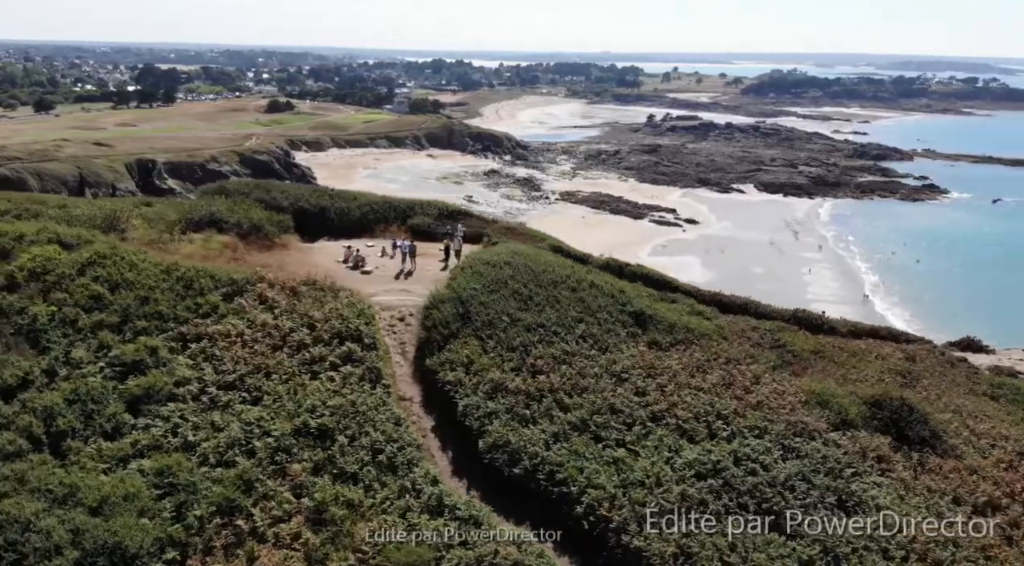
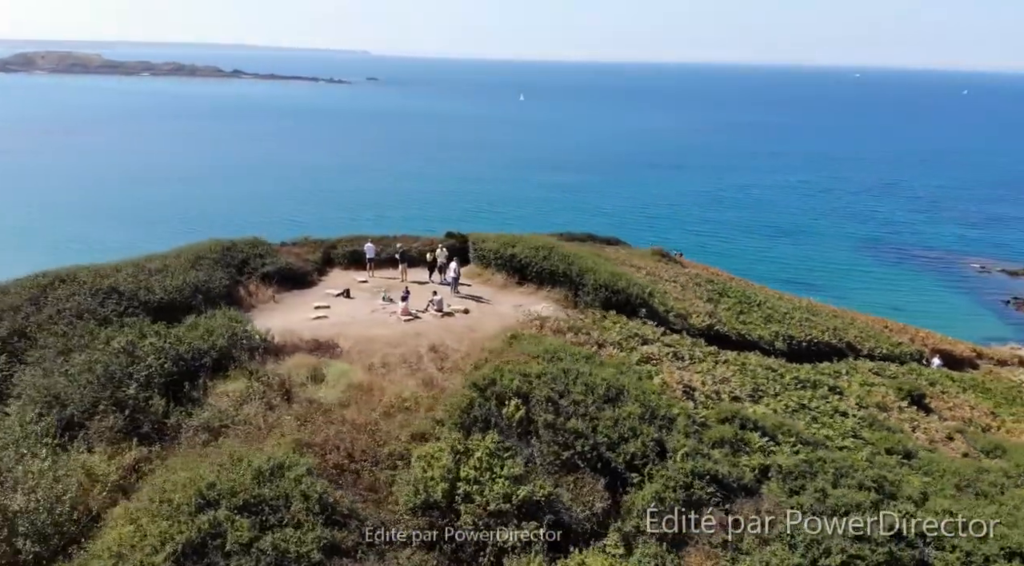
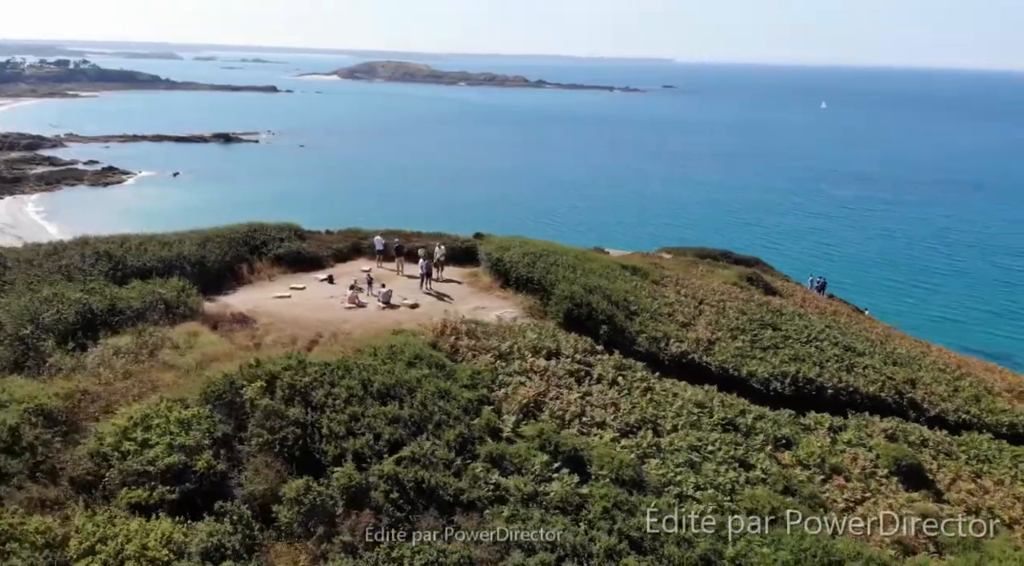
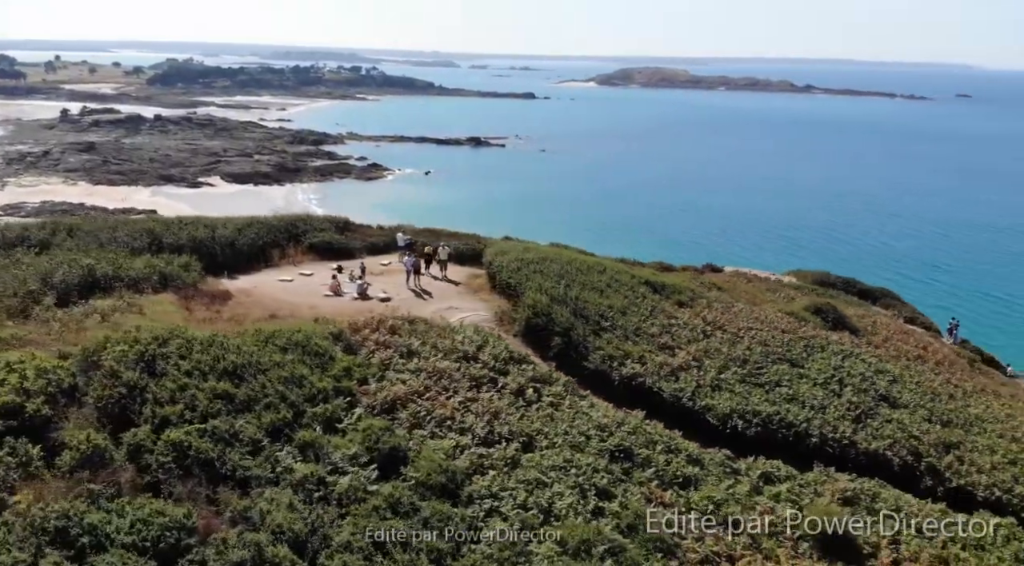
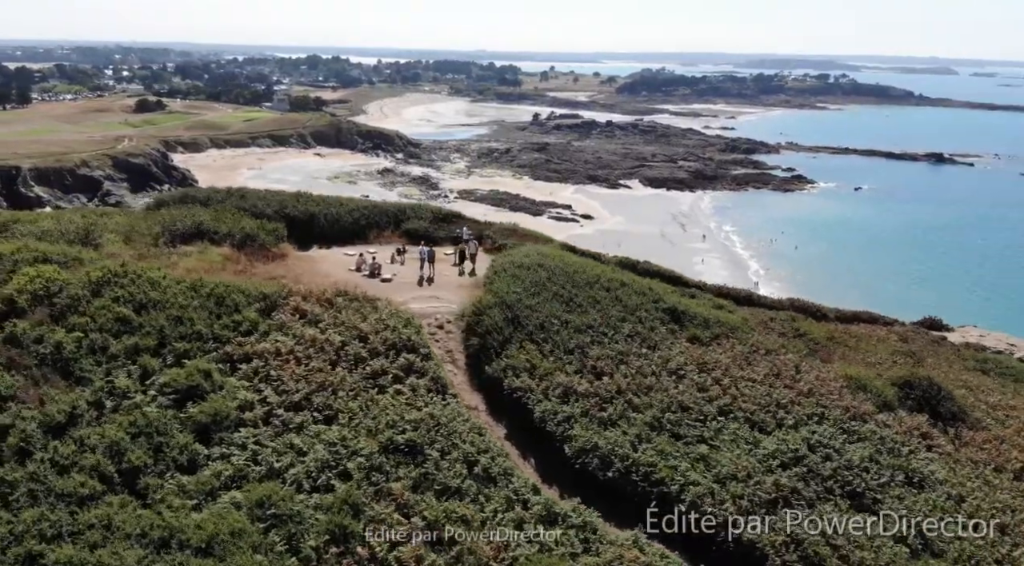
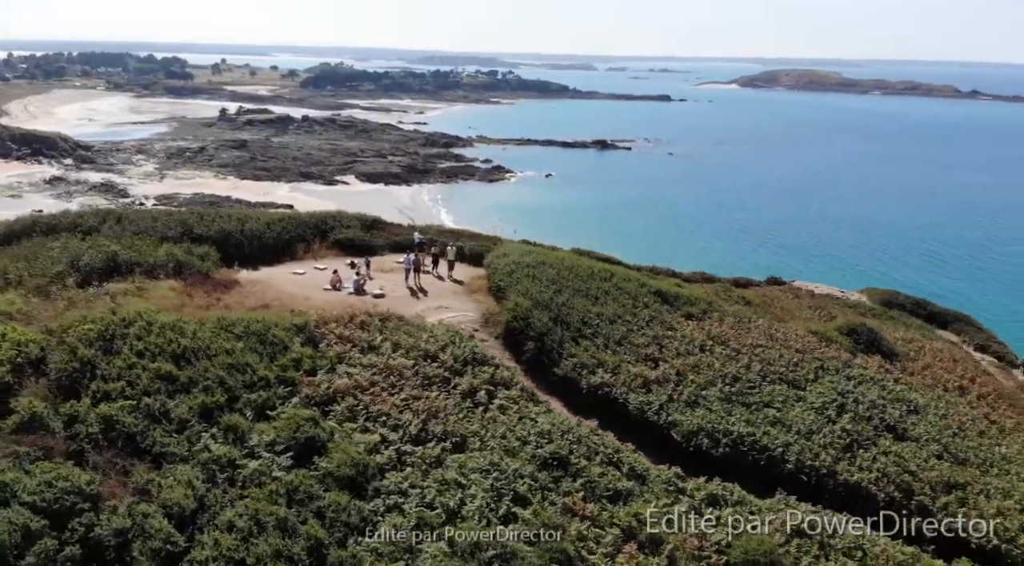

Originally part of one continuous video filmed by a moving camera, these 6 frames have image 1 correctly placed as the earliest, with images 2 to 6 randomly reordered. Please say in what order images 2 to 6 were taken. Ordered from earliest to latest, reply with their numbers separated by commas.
5, 6, 4, 3, 2
